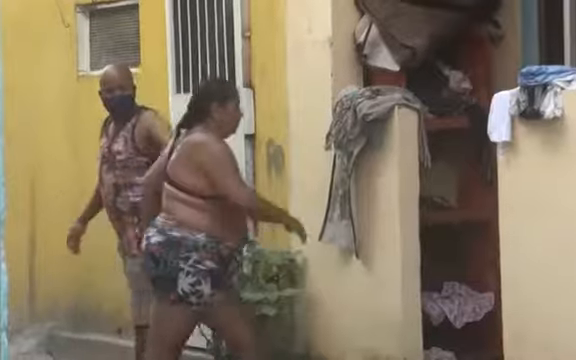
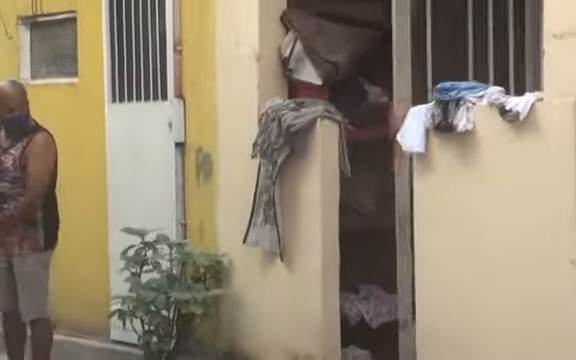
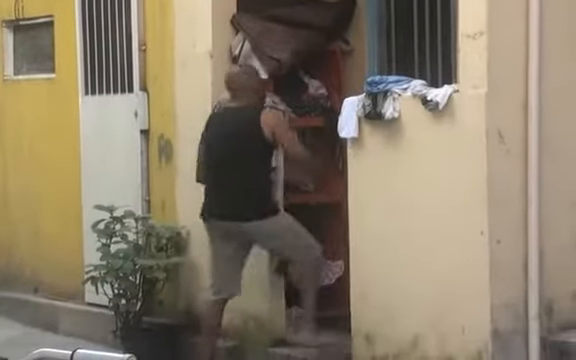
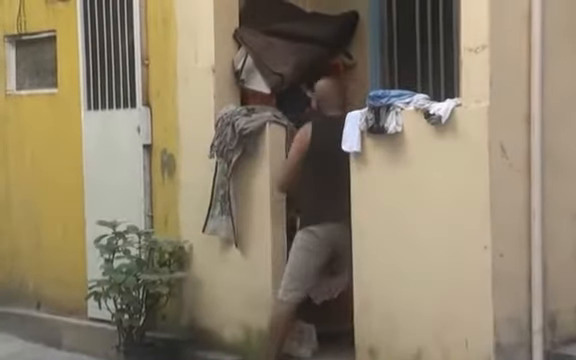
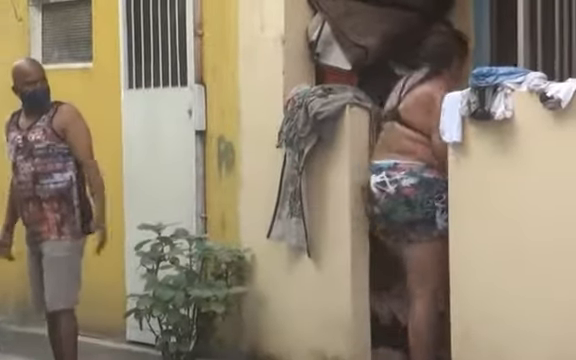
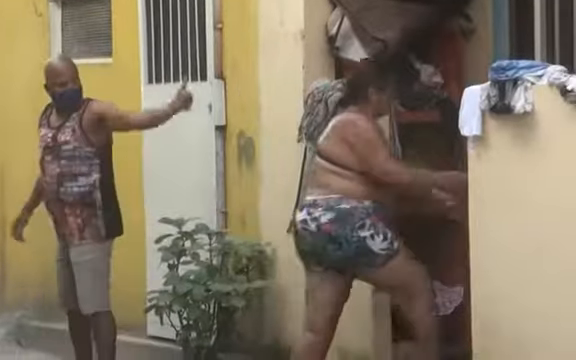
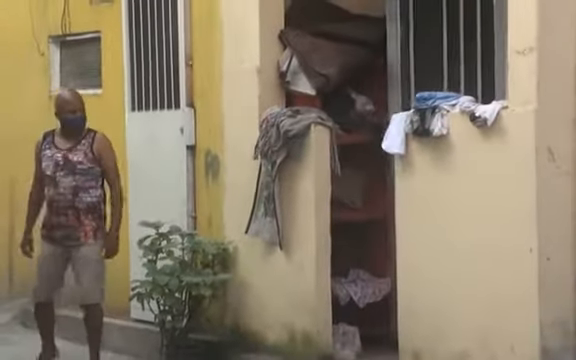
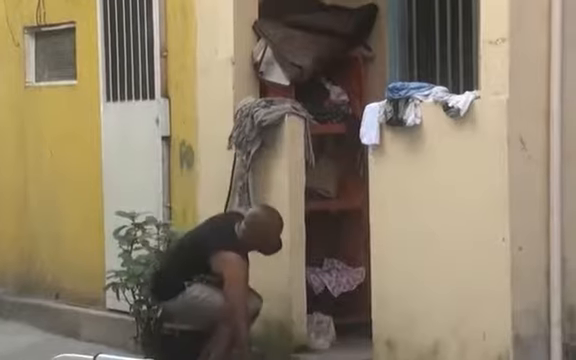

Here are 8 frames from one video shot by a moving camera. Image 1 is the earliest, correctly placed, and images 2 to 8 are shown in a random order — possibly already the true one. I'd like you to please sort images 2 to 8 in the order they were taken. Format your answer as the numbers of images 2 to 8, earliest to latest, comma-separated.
6, 5, 2, 7, 8, 3, 4
